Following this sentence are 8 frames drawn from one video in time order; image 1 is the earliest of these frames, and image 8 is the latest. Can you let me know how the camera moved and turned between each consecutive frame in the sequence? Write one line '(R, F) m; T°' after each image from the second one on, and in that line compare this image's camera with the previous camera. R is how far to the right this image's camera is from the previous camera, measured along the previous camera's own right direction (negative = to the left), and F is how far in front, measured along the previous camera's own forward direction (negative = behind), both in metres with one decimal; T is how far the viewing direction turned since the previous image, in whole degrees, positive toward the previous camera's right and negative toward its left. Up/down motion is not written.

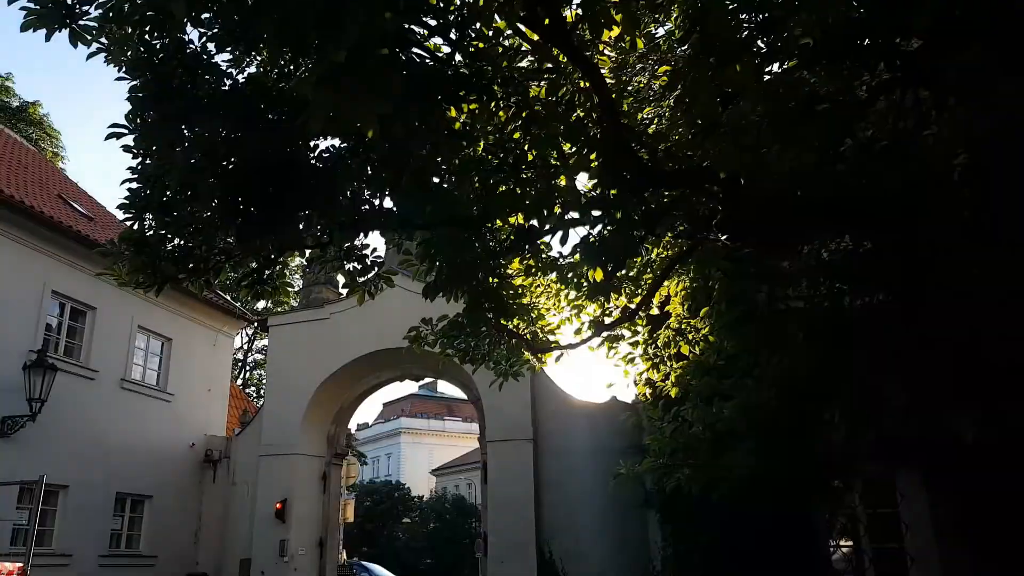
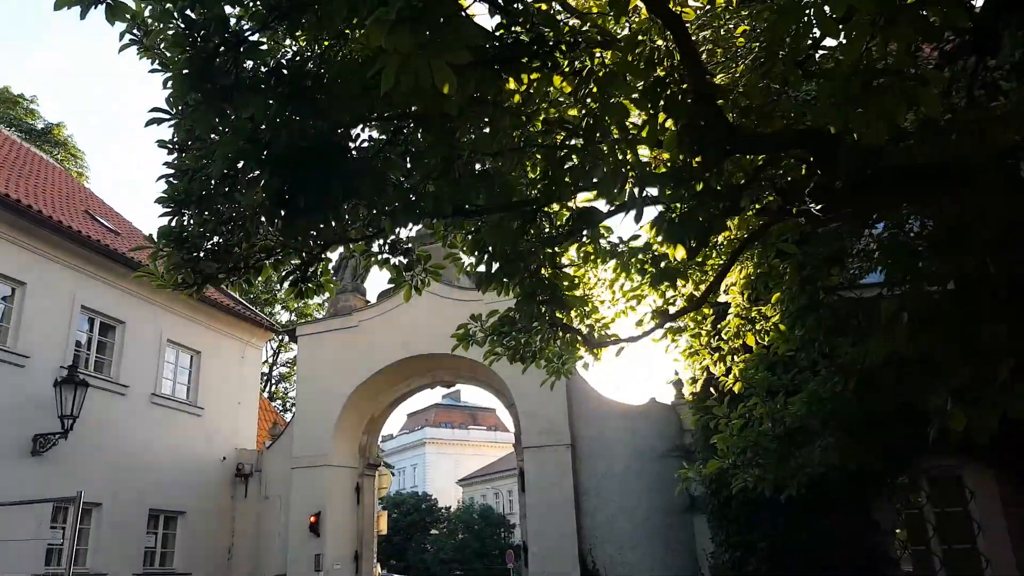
(-0.3, +0.3) m; -1°
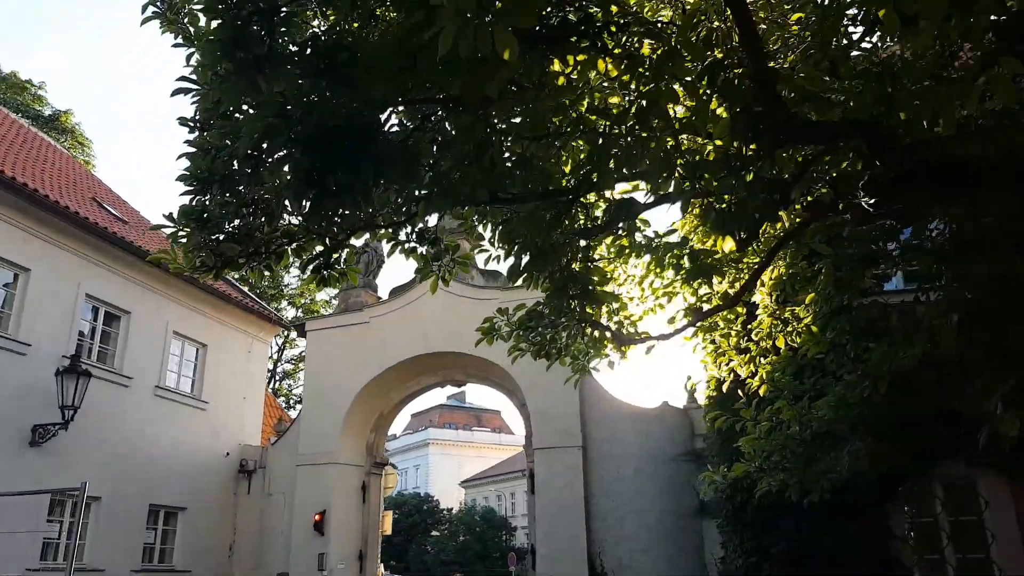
(-0.2, +0.1) m; 0°
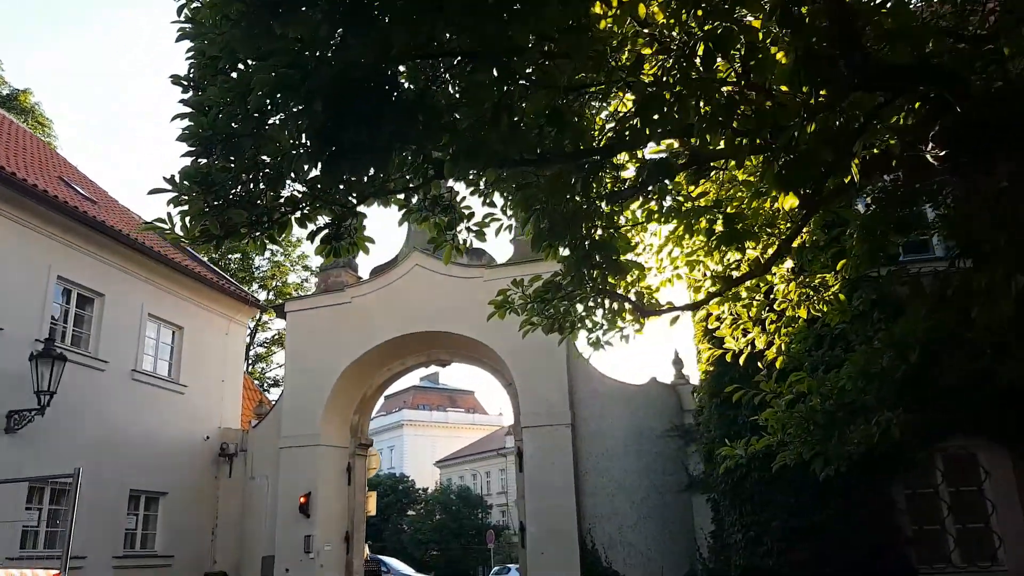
(-0.3, +0.3) m; +2°
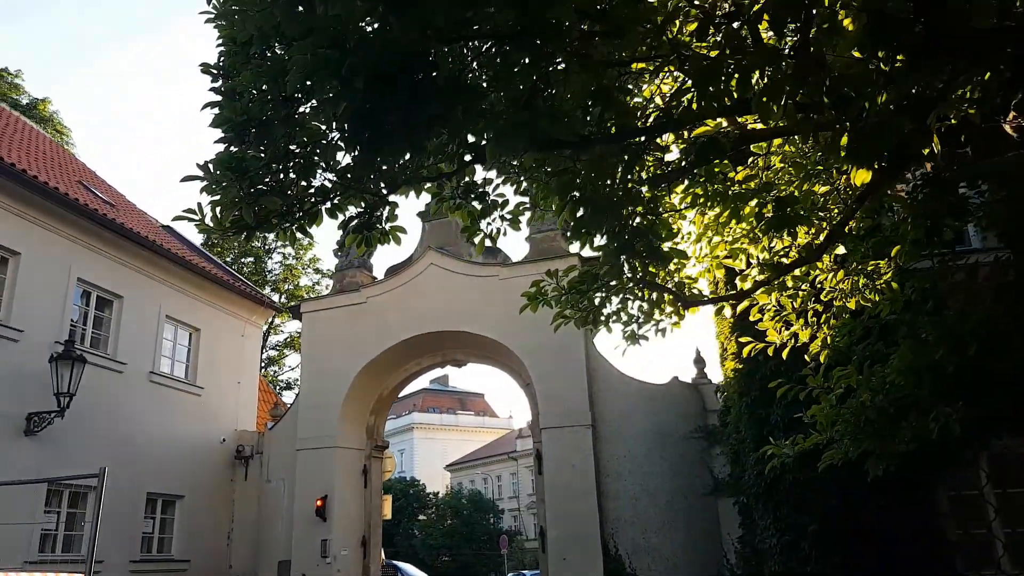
(-0.2, +0.2) m; -1°
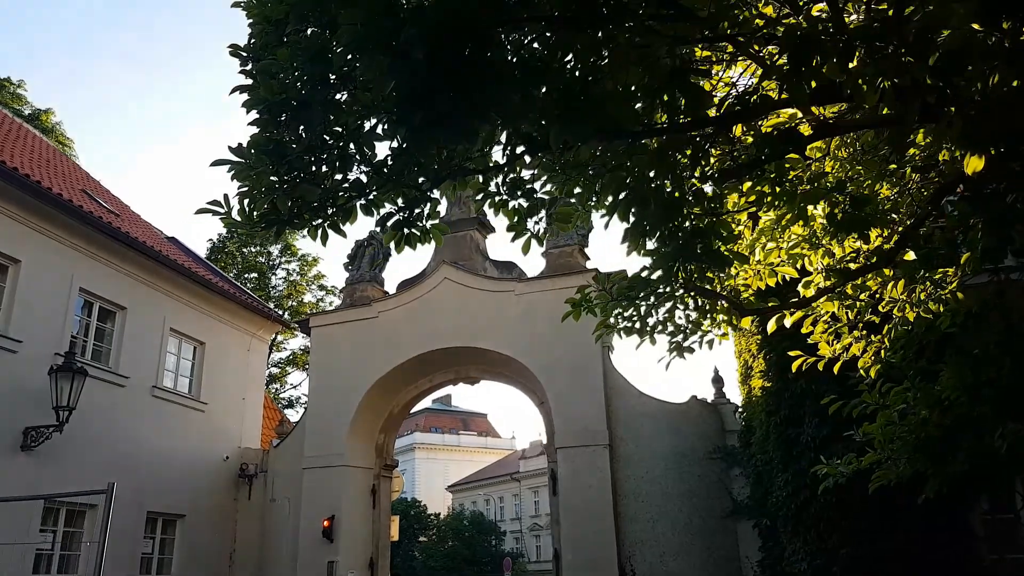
(-0.3, +0.3) m; 0°
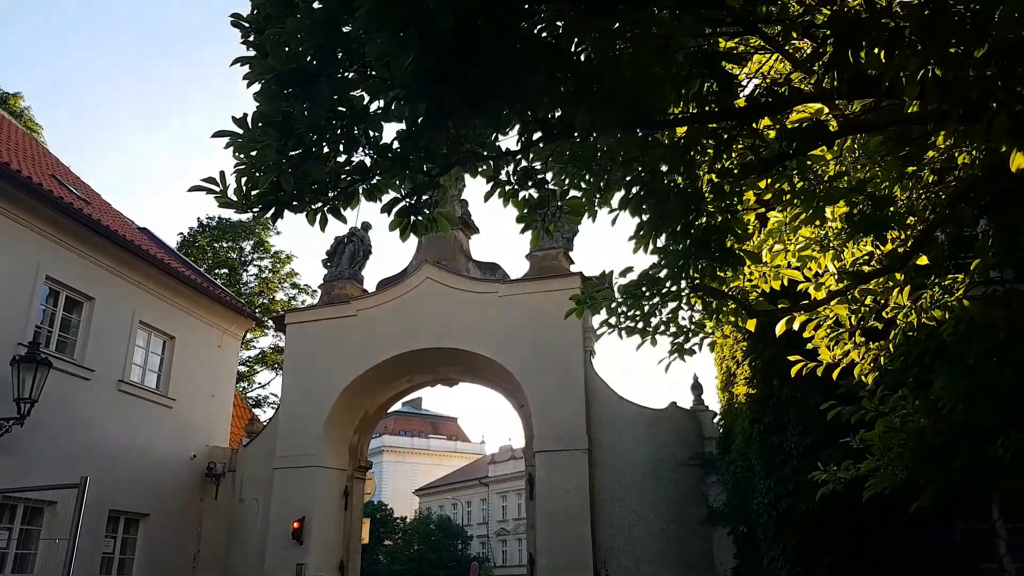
(-0.2, +0.1) m; +2°
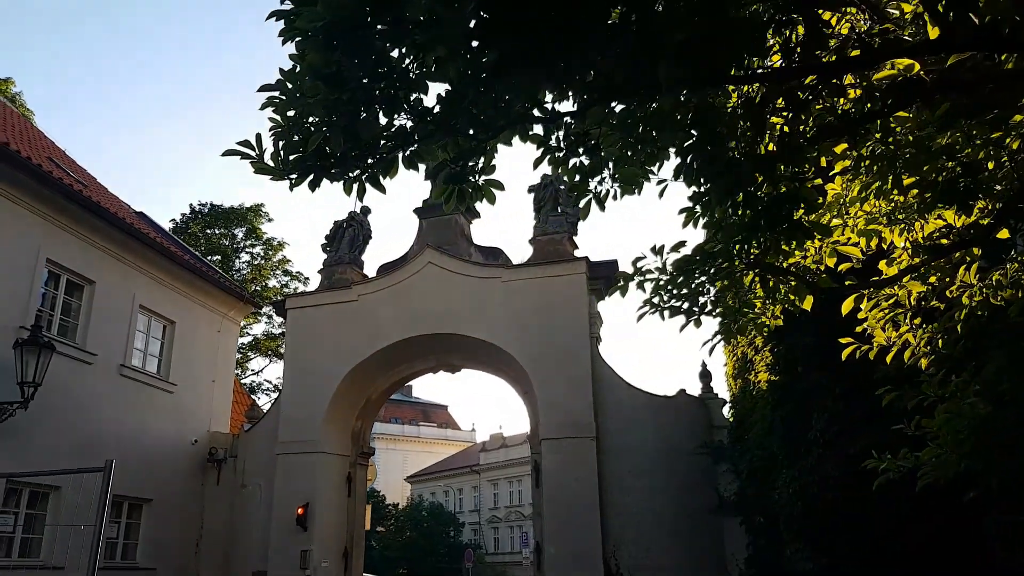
(-0.3, +0.2) m; +1°
